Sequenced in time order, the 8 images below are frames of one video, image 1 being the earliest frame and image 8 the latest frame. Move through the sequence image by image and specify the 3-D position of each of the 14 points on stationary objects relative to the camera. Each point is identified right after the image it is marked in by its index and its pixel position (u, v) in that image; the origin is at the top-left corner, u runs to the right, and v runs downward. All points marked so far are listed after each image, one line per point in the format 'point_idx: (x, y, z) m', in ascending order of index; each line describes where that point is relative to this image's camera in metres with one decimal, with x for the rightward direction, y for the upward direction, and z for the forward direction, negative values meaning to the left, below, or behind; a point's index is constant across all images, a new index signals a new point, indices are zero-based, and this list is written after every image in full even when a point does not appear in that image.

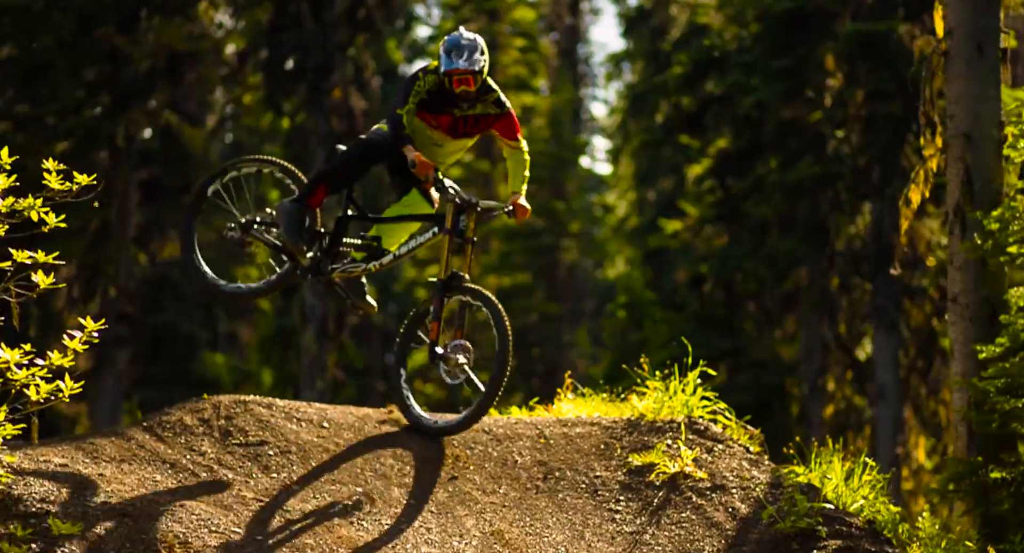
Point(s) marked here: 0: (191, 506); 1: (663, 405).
0: (-2.0, -1.4, +9.3) m
1: (+1.2, -1.0, +12.1) m
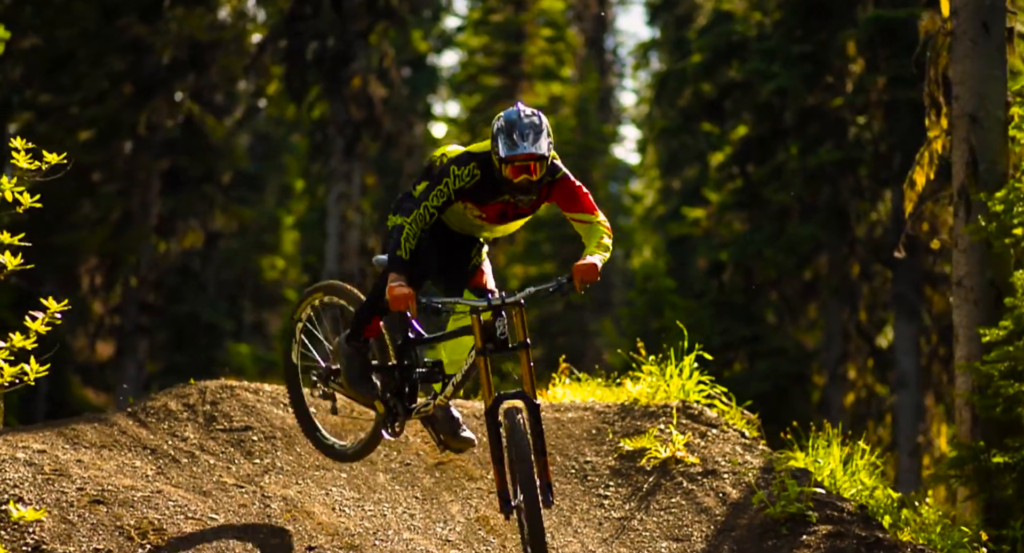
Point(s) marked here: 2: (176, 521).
0: (-2.1, -1.3, +9.2) m
1: (+1.1, -0.9, +11.9) m
2: (-2.0, -1.4, +8.8) m
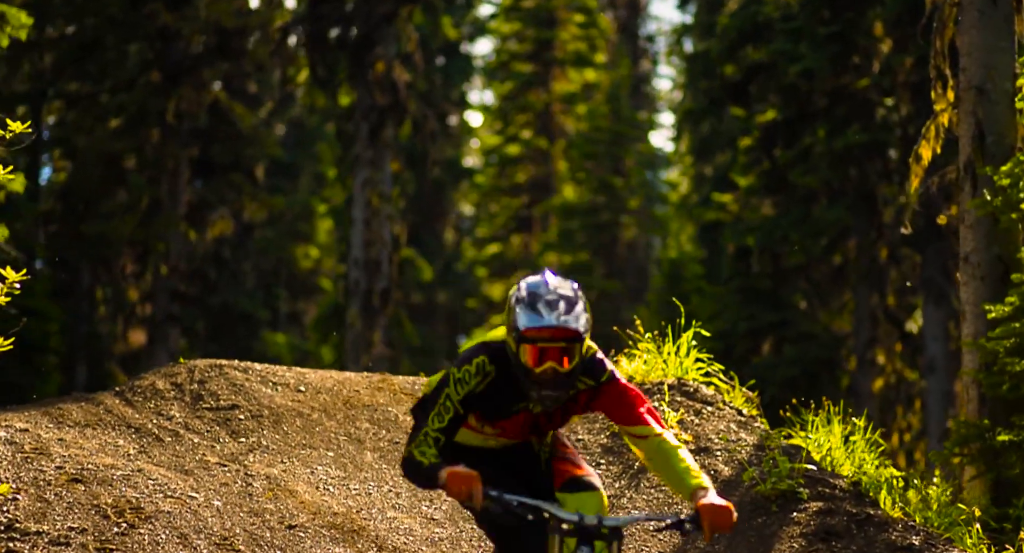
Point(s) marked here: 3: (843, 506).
0: (-2.2, -1.2, +9.1) m
1: (+1.1, -0.7, +11.8) m
2: (-2.1, -1.3, +8.7) m
3: (+2.0, -1.4, +9.3) m
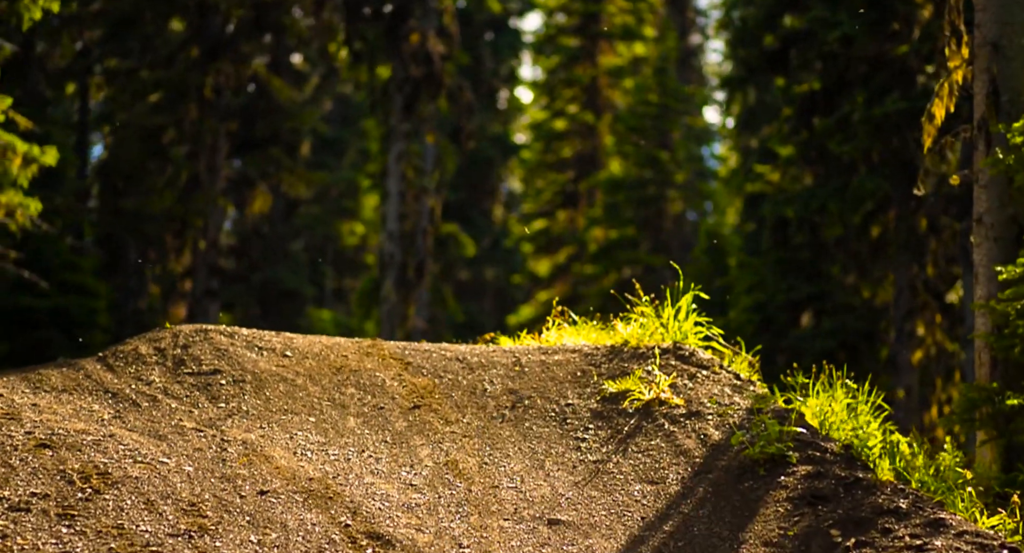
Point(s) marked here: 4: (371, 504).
0: (-2.3, -0.9, +9.0) m
1: (+1.0, -0.4, +11.5) m
2: (-2.2, -1.1, +8.6) m
3: (+1.9, -1.1, +9.0) m
4: (-0.8, -1.3, +8.8) m
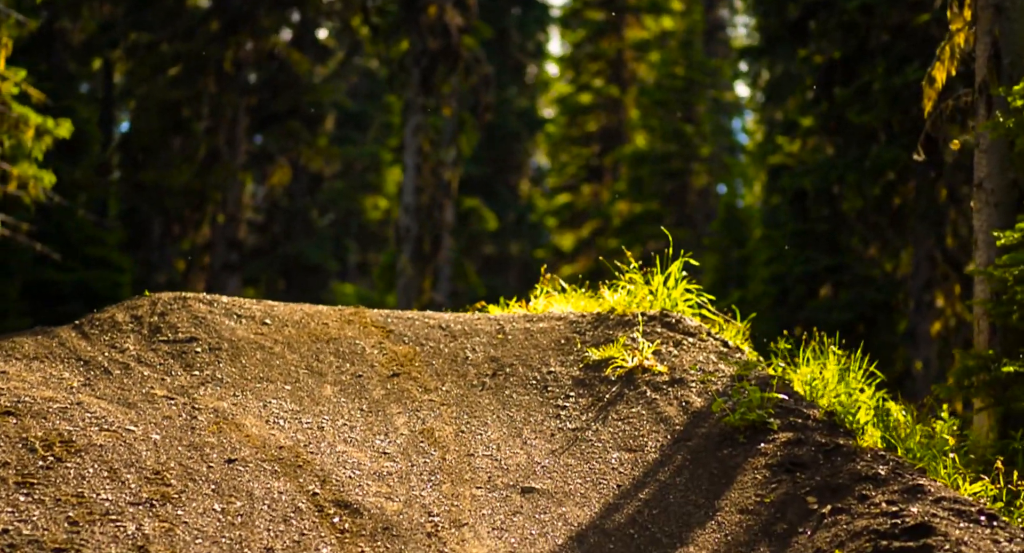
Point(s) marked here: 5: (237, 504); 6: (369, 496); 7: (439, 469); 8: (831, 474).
0: (-2.5, -0.7, +8.9) m
1: (+0.9, -0.2, +11.3) m
2: (-2.4, -0.9, +8.4) m
3: (+1.8, -0.9, +8.8) m
4: (-1.0, -1.1, +8.6) m
5: (-1.5, -1.2, +8.1) m
6: (-0.8, -1.2, +8.4) m
7: (-0.4, -1.1, +8.9) m
8: (+1.8, -1.1, +8.4) m
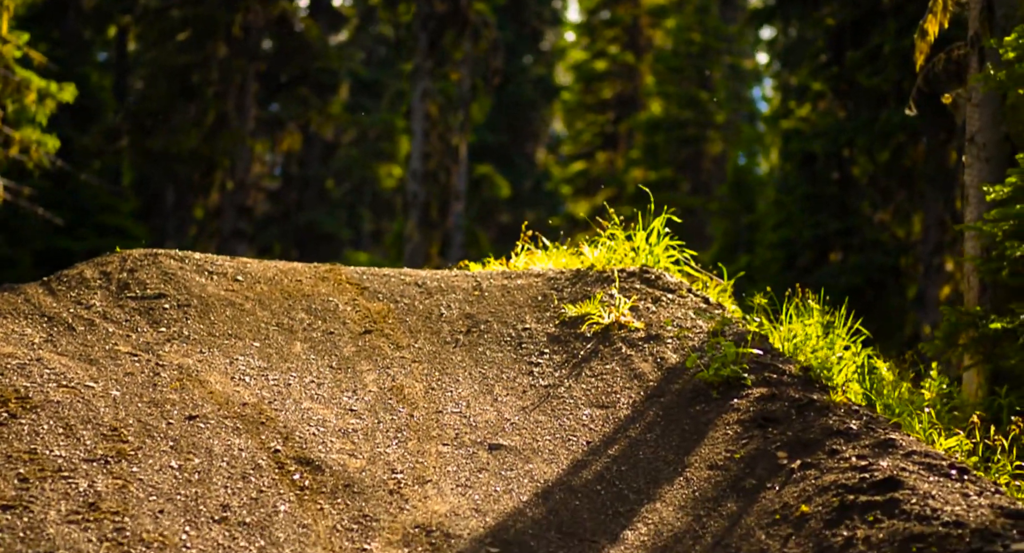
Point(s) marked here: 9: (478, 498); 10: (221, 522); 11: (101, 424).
0: (-2.7, -0.5, +8.7) m
1: (+0.8, +0.2, +11.1) m
2: (-2.6, -0.6, +8.3) m
3: (+1.6, -0.7, +8.6) m
4: (-1.2, -0.9, +8.5) m
5: (-1.7, -1.0, +7.9) m
6: (-1.0, -1.0, +8.2) m
7: (-0.6, -0.9, +8.7) m
8: (+1.6, -0.8, +8.2) m
9: (-0.2, -1.2, +7.9) m
10: (-1.4, -1.2, +7.5) m
11: (-2.2, -0.8, +8.1) m
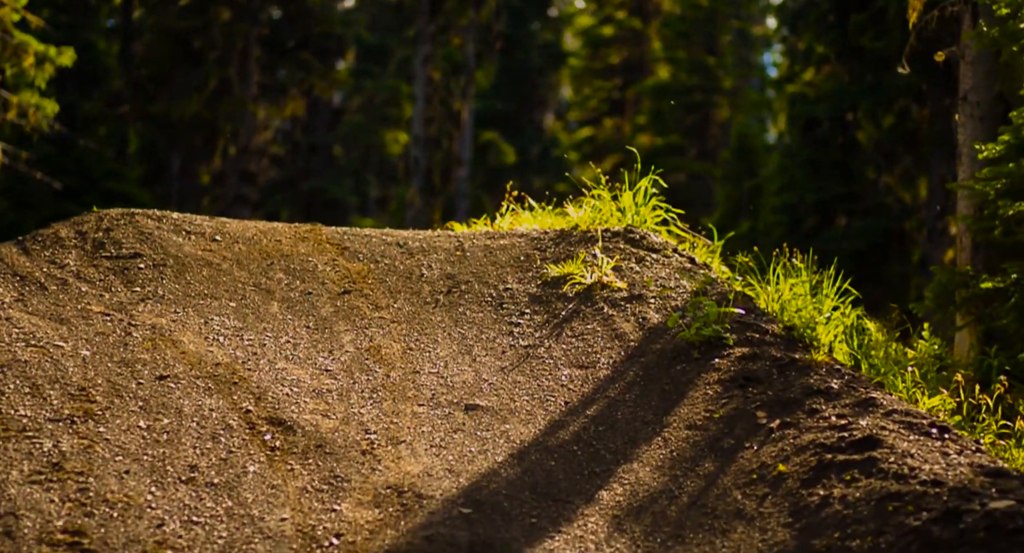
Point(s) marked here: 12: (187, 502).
0: (-2.8, -0.2, +8.6) m
1: (+0.6, +0.5, +11.0) m
2: (-2.7, -0.4, +8.2) m
3: (+1.4, -0.4, +8.5) m
4: (-1.3, -0.6, +8.3) m
5: (-1.8, -0.7, +7.8) m
6: (-1.1, -0.7, +8.1) m
7: (-0.7, -0.6, +8.6) m
8: (+1.5, -0.6, +8.1) m
9: (-0.3, -0.9, +7.8) m
10: (-1.6, -1.0, +7.3) m
11: (-2.3, -0.6, +7.9) m
12: (-1.5, -1.1, +7.2) m
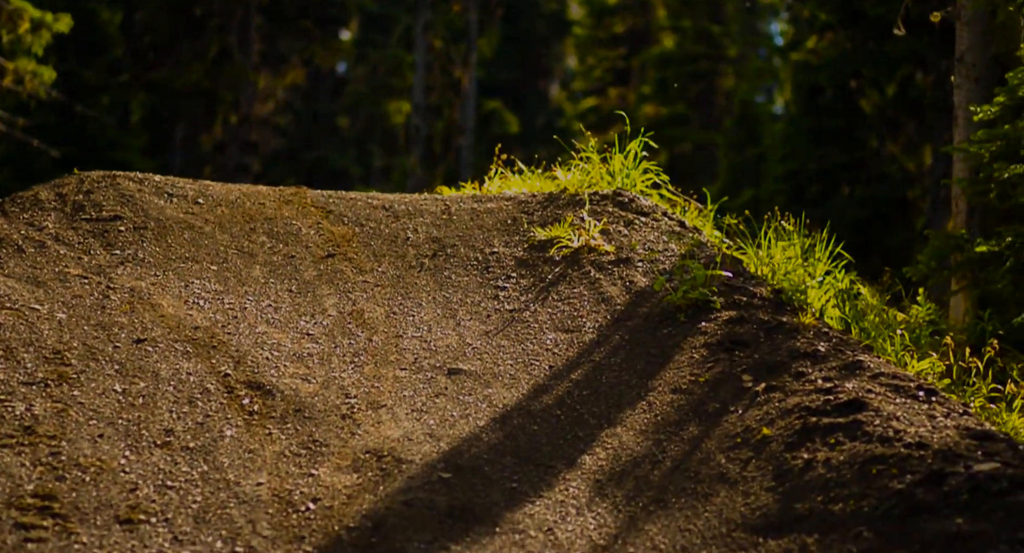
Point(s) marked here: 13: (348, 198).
0: (-2.9, 0.0, +8.5) m
1: (+0.5, +0.7, +10.8) m
2: (-2.8, -0.2, +8.0) m
3: (+1.3, -0.2, +8.4) m
4: (-1.4, -0.4, +8.2) m
5: (-1.9, -0.6, +7.7) m
6: (-1.2, -0.5, +8.0) m
7: (-0.8, -0.4, +8.5) m
8: (+1.4, -0.4, +8.0) m
9: (-0.4, -0.7, +7.7) m
10: (-1.7, -0.8, +7.2) m
11: (-2.4, -0.4, +7.8) m
12: (-1.6, -0.9, +7.1) m
13: (-1.2, +0.5, +10.6) m
